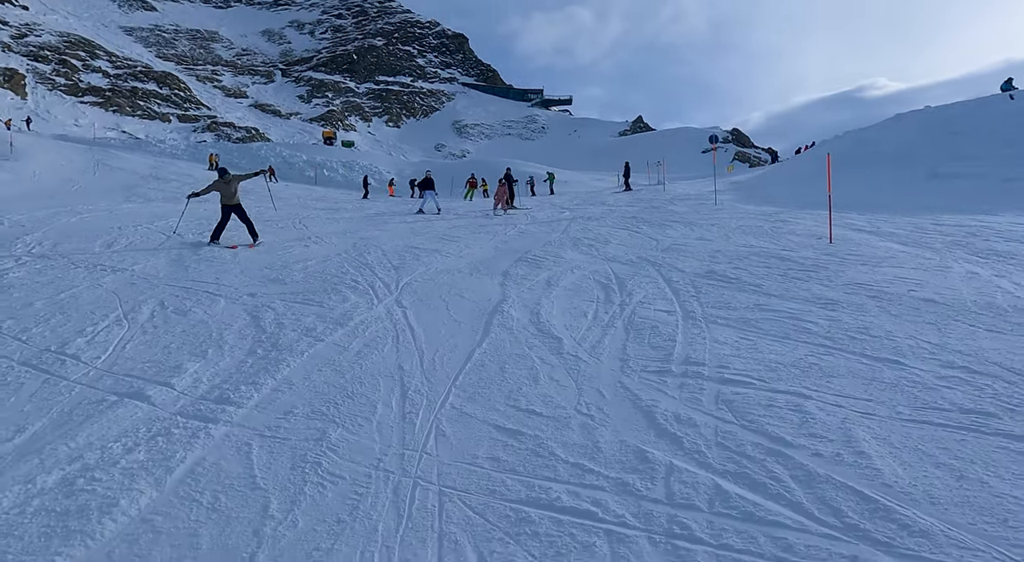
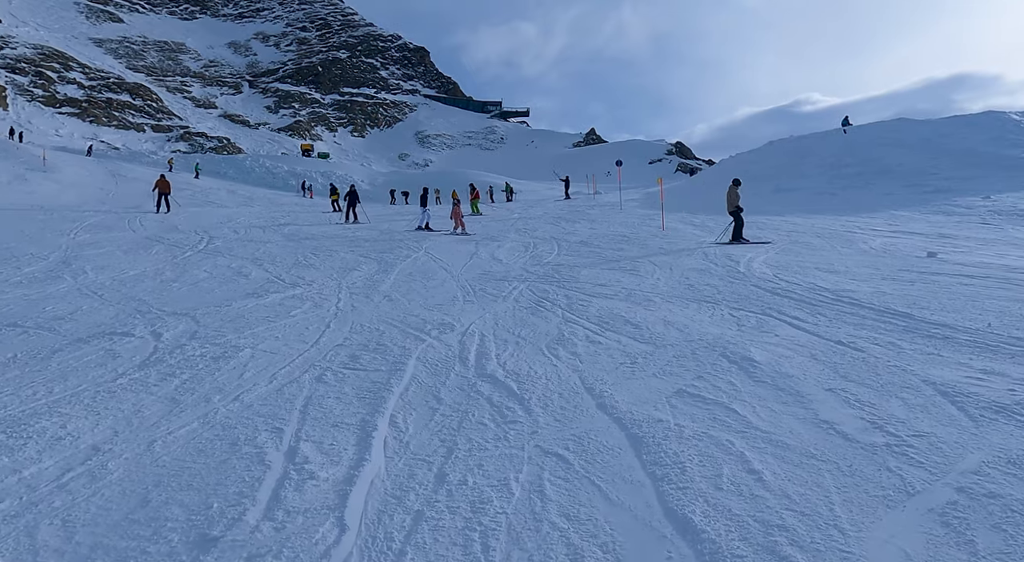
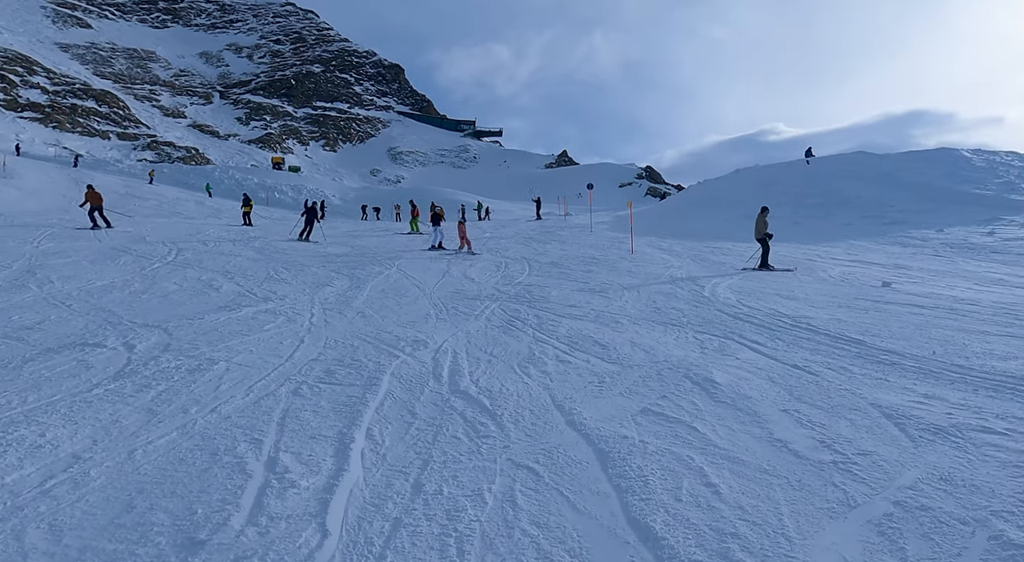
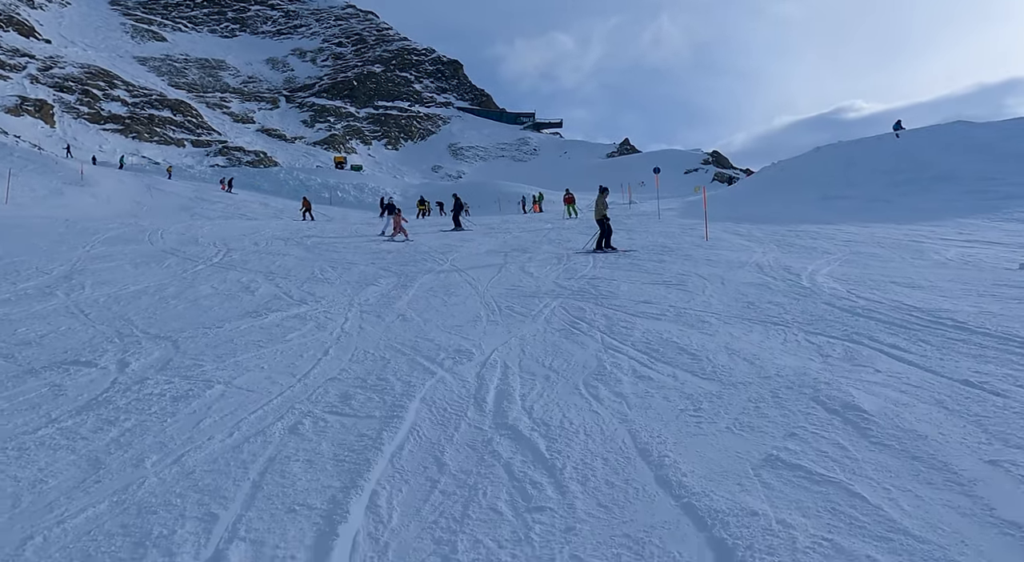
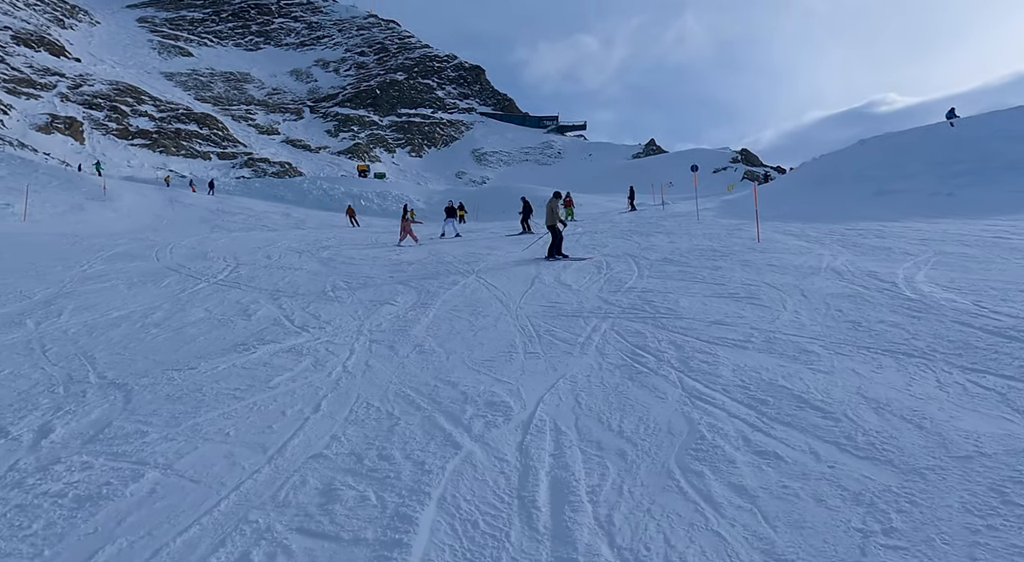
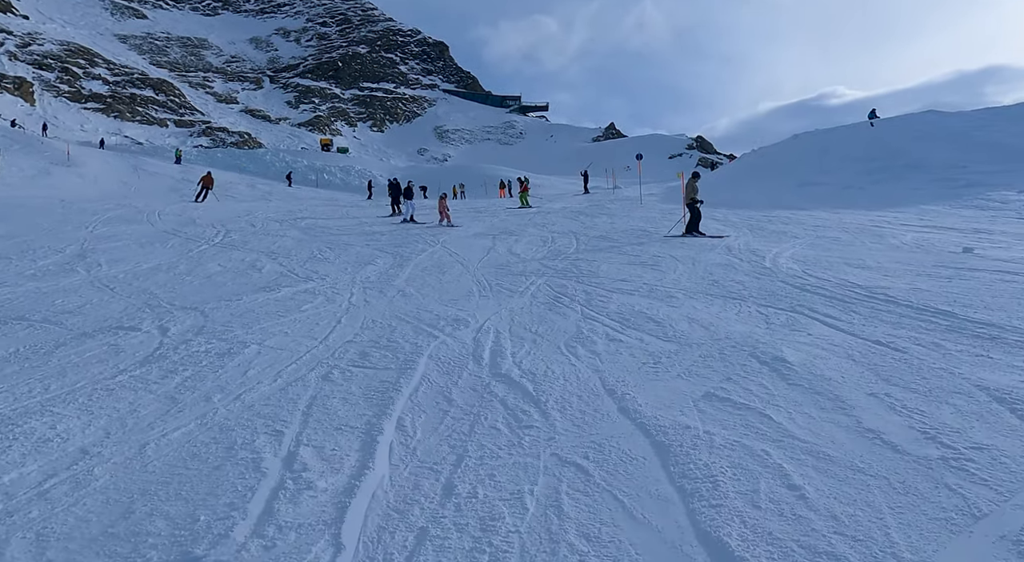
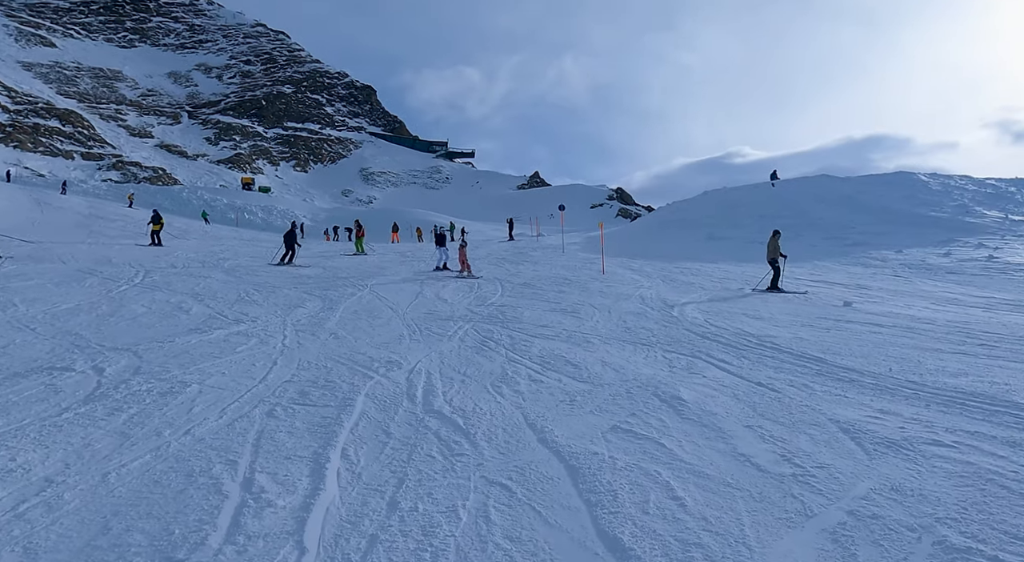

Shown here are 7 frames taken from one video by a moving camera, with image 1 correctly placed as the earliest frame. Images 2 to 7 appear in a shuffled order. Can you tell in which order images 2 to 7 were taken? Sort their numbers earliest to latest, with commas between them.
5, 4, 6, 2, 3, 7
